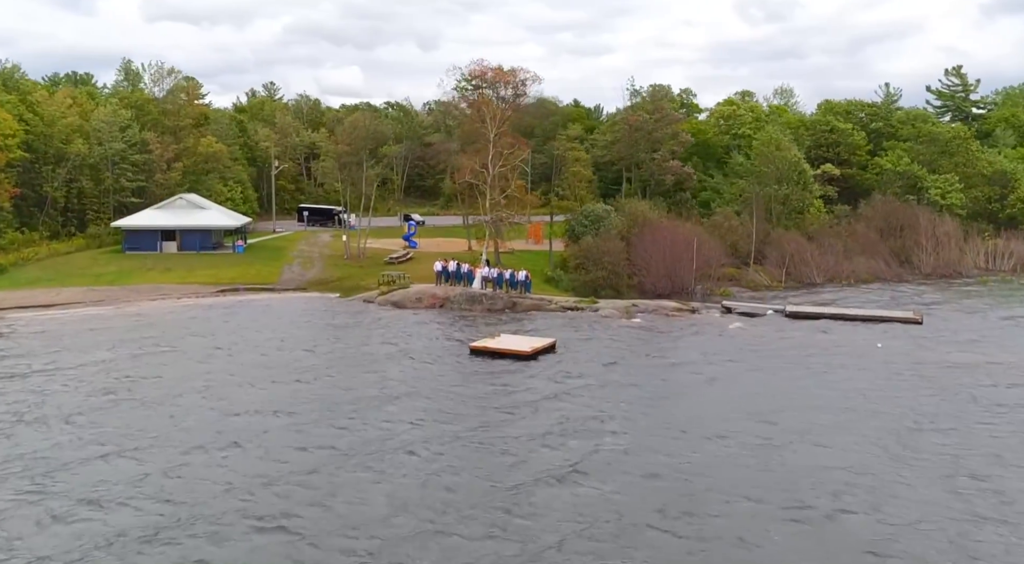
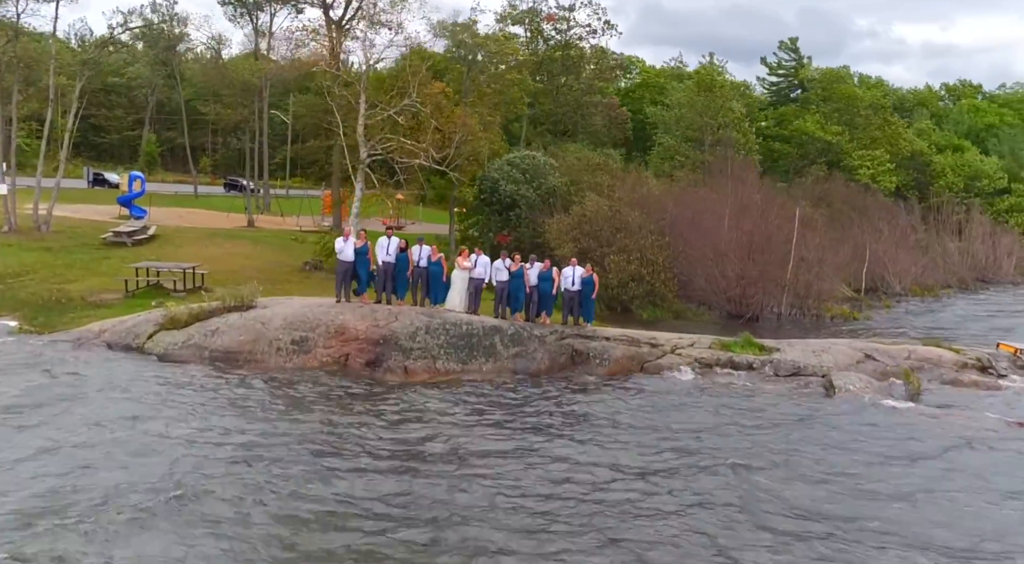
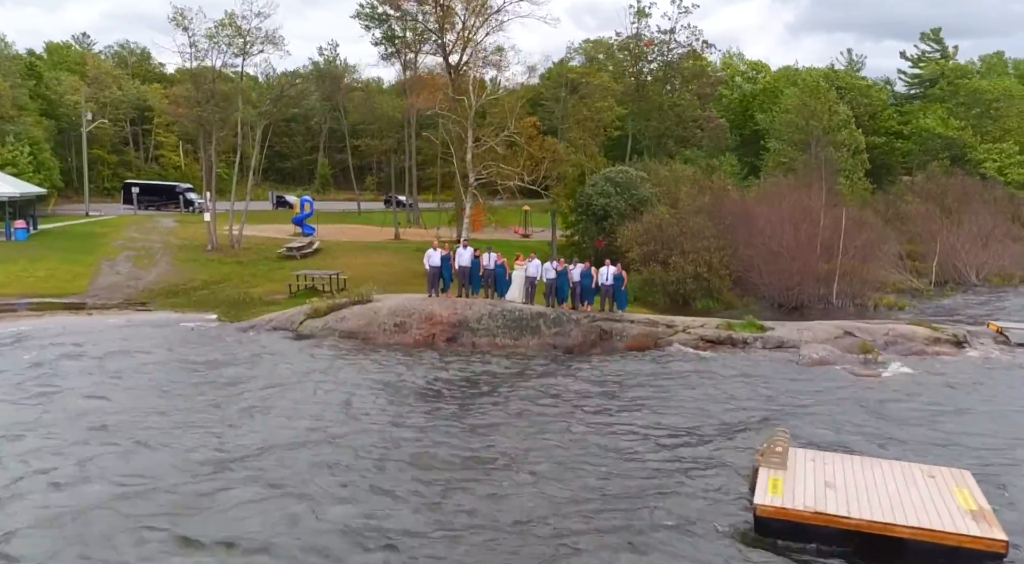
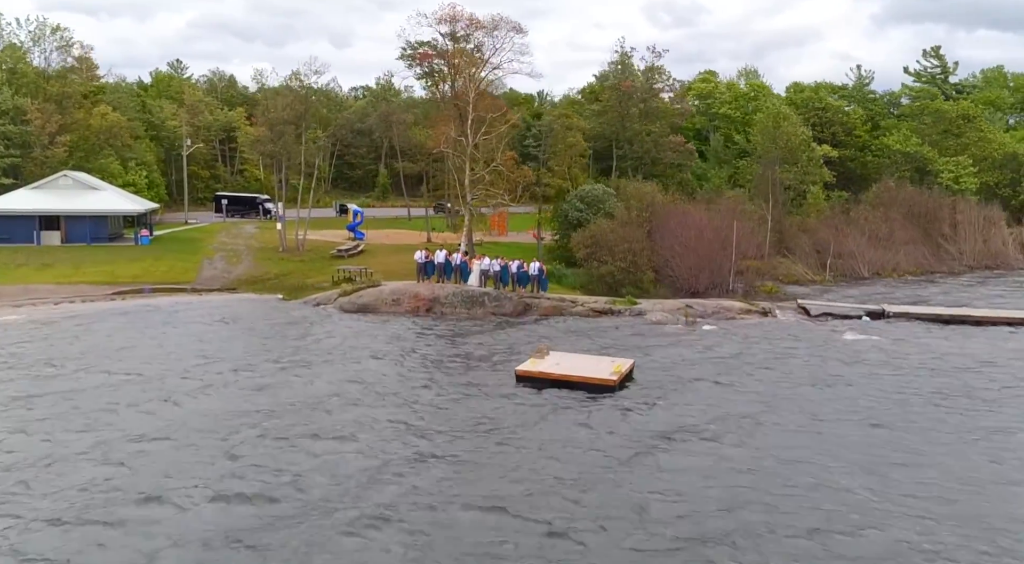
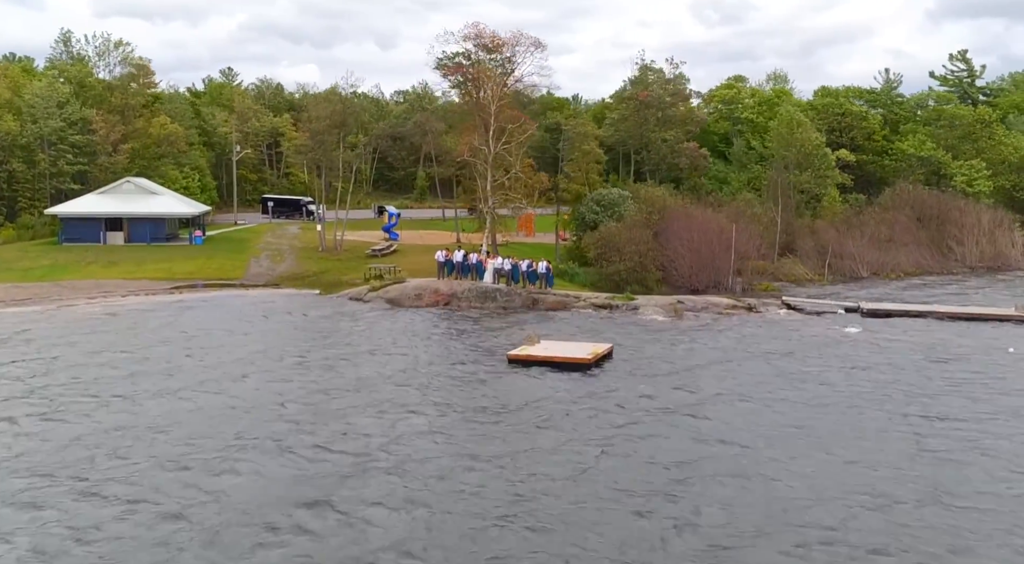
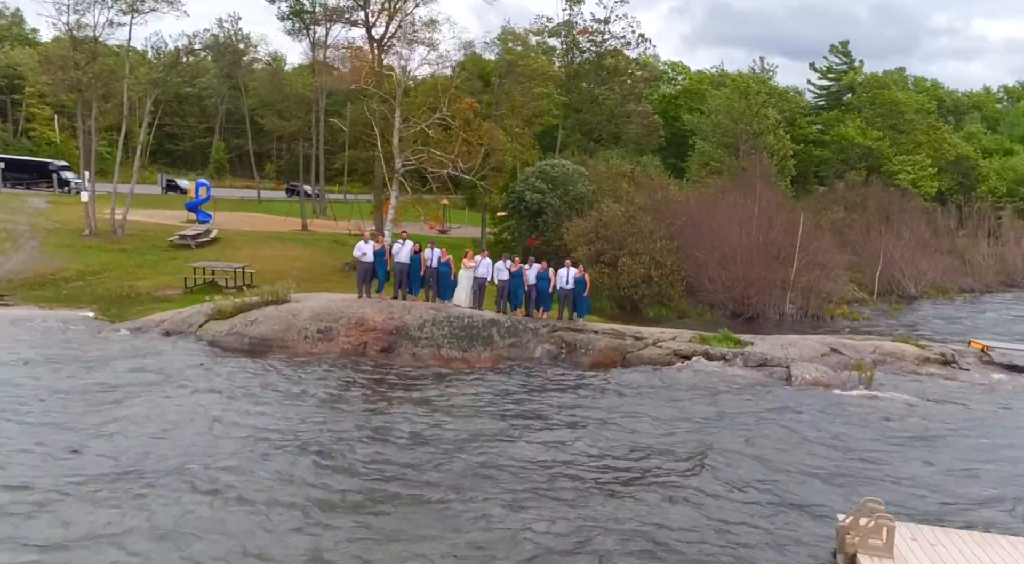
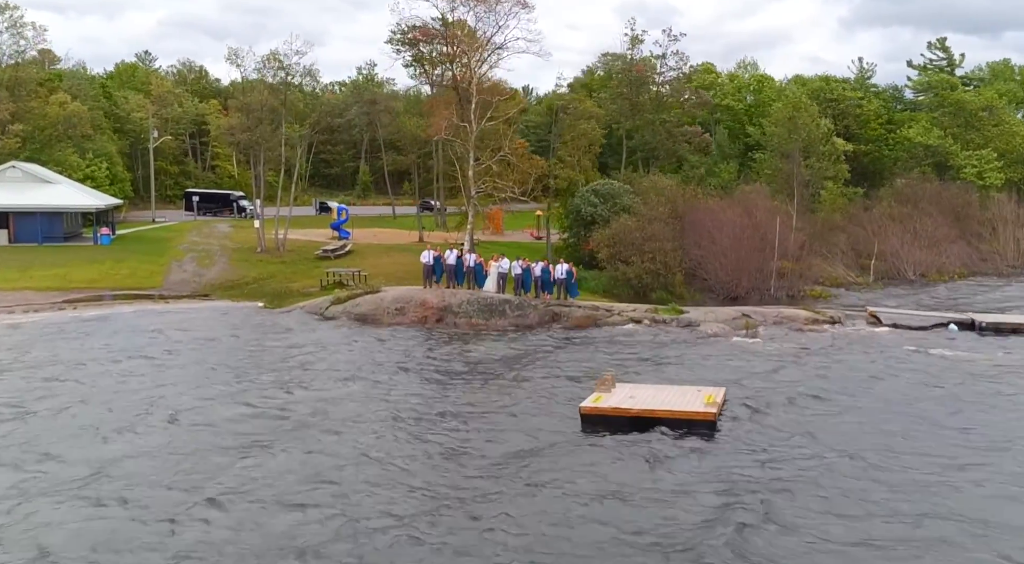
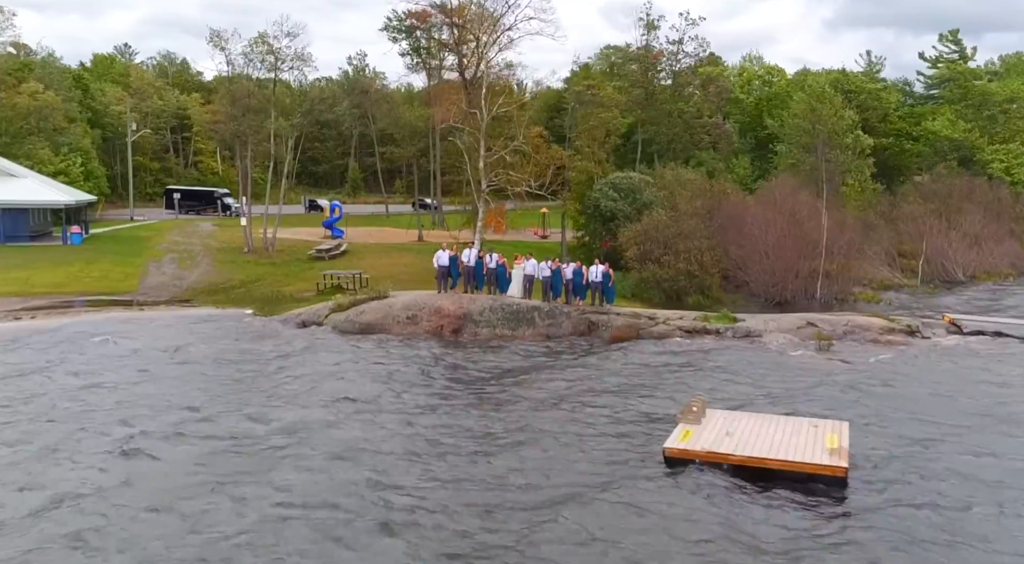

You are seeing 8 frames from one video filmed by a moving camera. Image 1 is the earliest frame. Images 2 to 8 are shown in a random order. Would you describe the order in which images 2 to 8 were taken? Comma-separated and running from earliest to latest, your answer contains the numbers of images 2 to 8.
5, 4, 7, 8, 3, 6, 2
